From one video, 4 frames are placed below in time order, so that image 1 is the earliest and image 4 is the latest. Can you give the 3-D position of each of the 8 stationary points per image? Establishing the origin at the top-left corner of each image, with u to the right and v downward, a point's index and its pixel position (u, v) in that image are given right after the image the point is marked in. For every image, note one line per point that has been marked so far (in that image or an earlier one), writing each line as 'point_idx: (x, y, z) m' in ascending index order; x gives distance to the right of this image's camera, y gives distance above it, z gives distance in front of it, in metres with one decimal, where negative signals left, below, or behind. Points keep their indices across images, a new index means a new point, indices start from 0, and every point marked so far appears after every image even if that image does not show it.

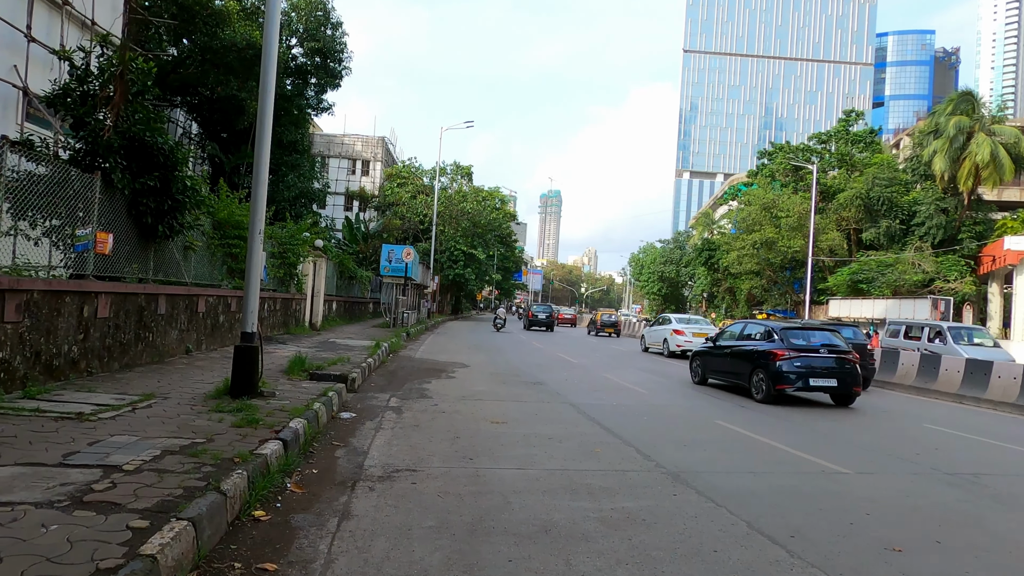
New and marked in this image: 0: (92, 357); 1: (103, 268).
0: (-4.7, -0.8, +7.4) m
1: (-5.0, +0.2, +8.2) m
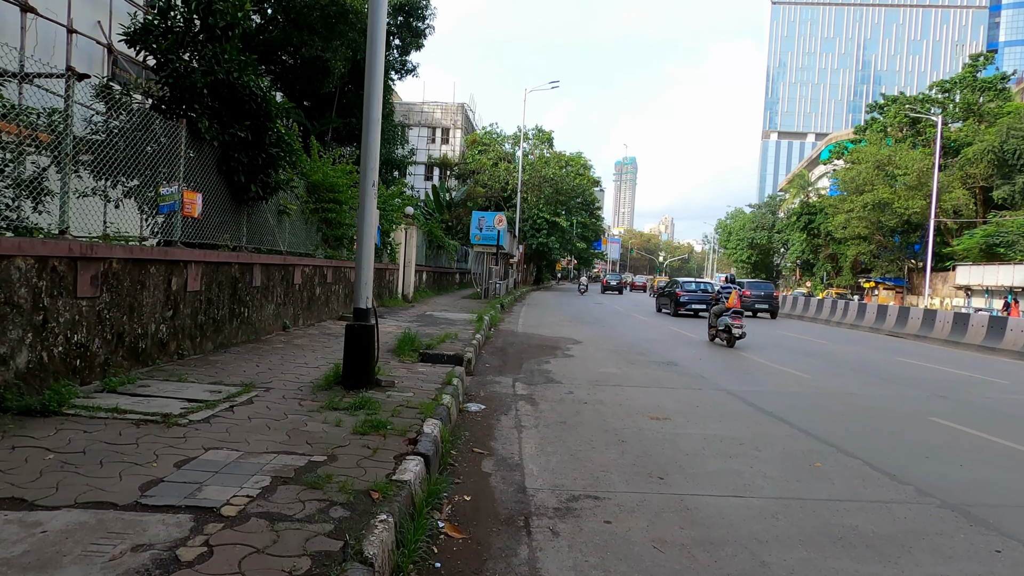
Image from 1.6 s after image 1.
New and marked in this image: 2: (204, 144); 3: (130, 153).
0: (-3.1, -0.5, +6.4) m
1: (-3.4, +0.6, +7.1) m
2: (-3.3, +1.5, +7.1) m
3: (-3.5, +1.2, +6.2) m
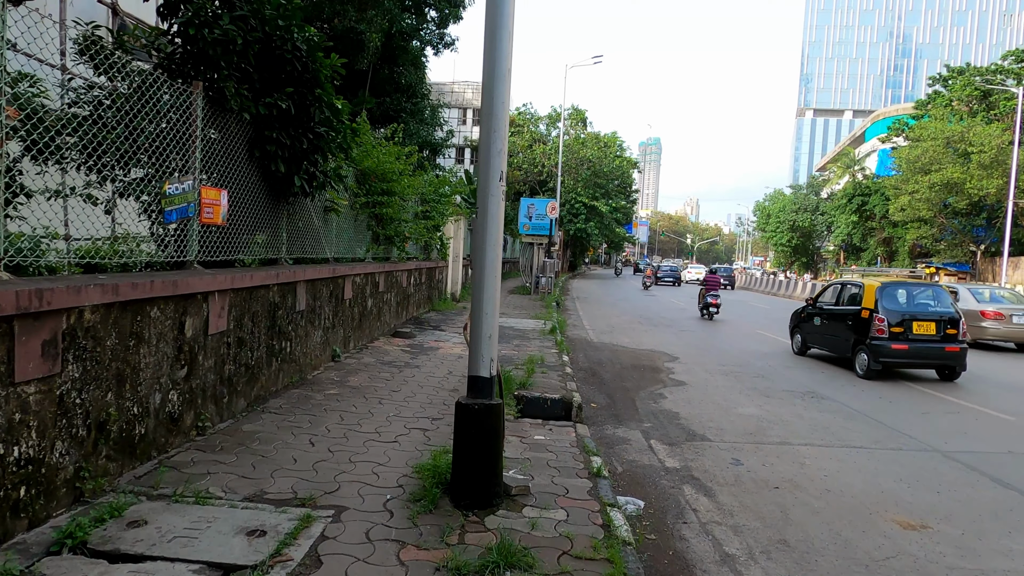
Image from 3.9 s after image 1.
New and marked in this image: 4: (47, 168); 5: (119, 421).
0: (-2.0, -0.7, +4.3) m
1: (-2.3, +0.3, +5.1) m
2: (-2.1, +1.3, +5.1) m
3: (-2.4, +1.0, +4.1) m
4: (-2.6, +0.7, +3.6) m
5: (-2.0, -0.7, +3.5) m
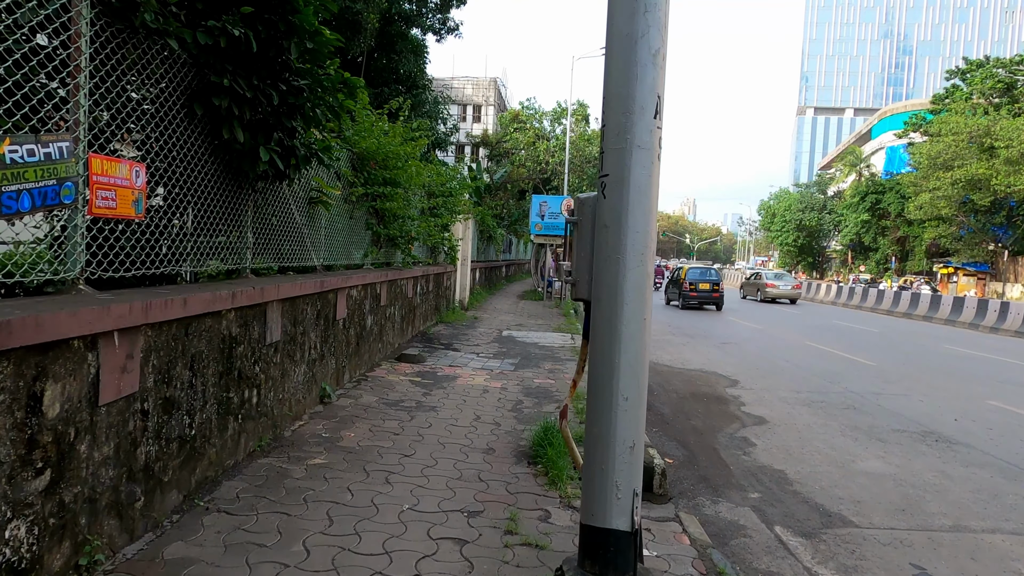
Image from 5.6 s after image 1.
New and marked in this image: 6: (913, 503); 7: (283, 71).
0: (-1.6, -0.9, +2.5) m
1: (-1.9, +0.2, +3.3) m
2: (-1.8, +1.1, +3.3) m
3: (-2.0, +0.8, +2.3) m
4: (-2.1, +0.5, +1.8) m
5: (-1.6, -0.8, +1.6) m
6: (+2.8, -1.5, +4.7) m
7: (-1.3, +1.2, +3.9) m
